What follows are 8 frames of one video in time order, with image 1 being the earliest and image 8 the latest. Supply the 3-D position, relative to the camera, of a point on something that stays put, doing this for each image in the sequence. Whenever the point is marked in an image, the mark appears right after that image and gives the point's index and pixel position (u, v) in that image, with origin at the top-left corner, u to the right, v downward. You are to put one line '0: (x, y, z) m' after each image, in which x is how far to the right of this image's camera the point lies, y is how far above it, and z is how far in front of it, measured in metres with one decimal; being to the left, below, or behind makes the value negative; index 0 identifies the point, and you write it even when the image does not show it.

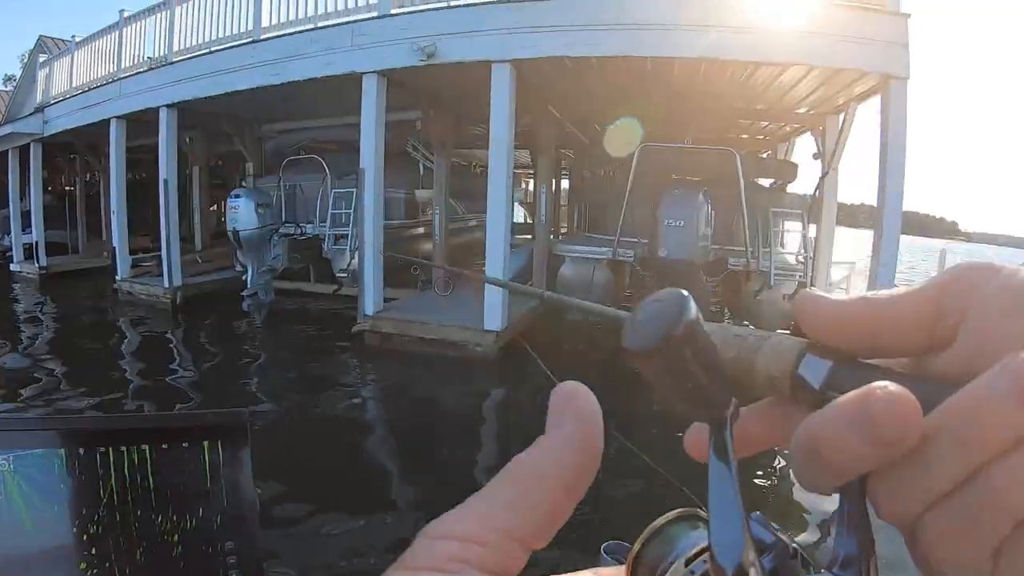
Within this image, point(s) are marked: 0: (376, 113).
0: (-1.3, +1.6, +6.0) m
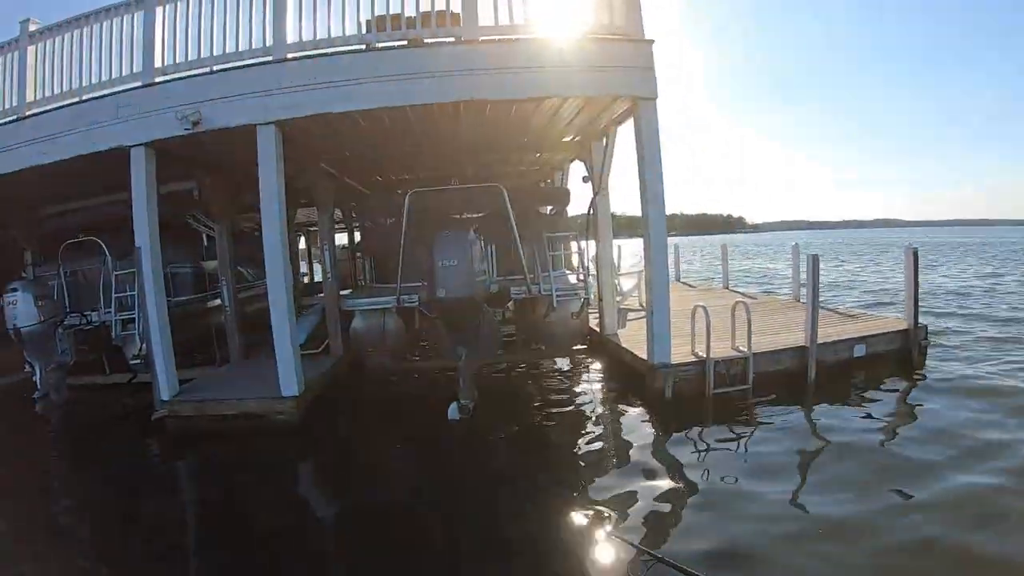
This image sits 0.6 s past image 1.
0: (-3.6, +0.9, +6.0) m
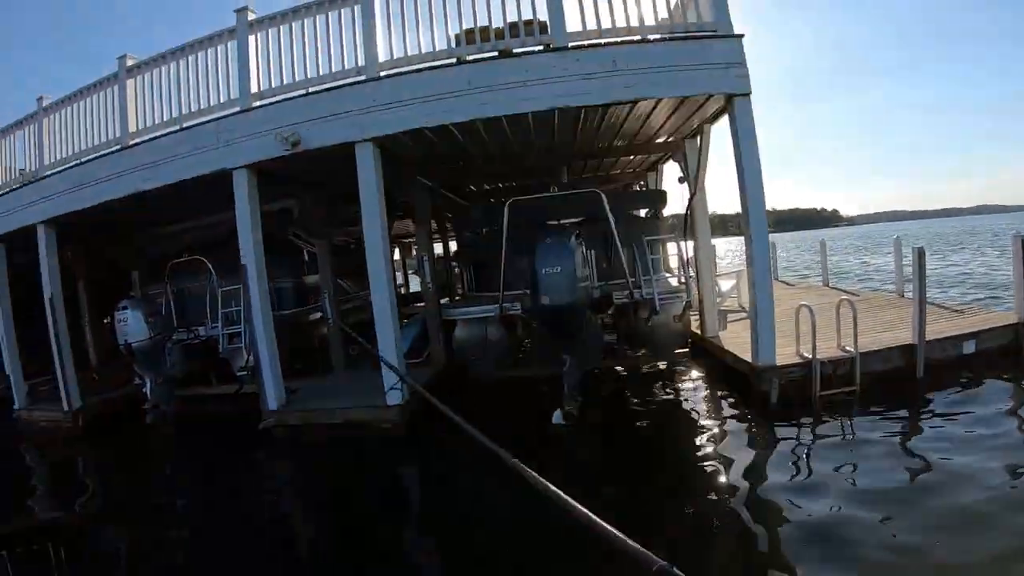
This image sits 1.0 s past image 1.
0: (-2.6, +0.7, +6.1) m
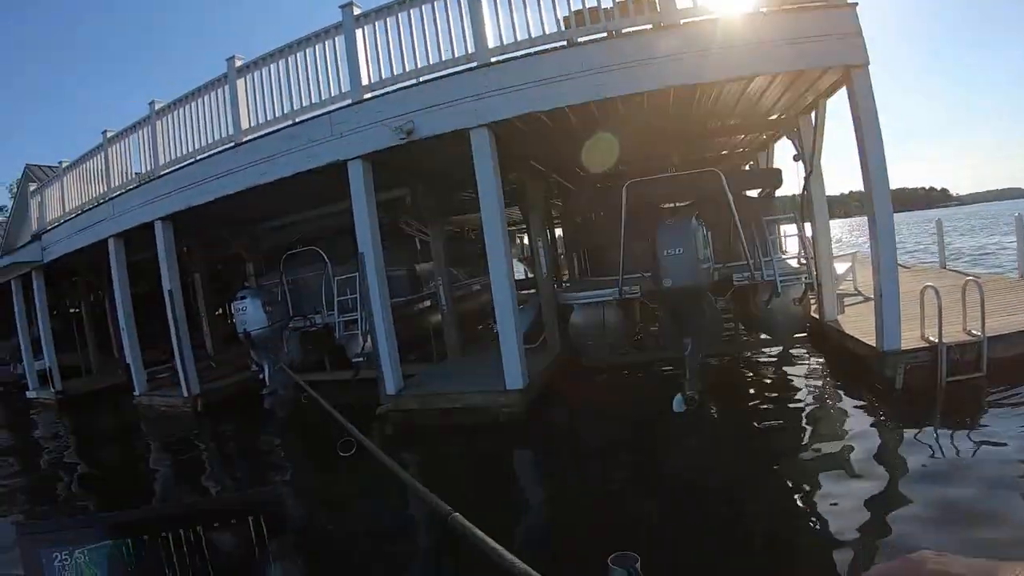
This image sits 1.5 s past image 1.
0: (-1.5, +0.8, +6.1) m
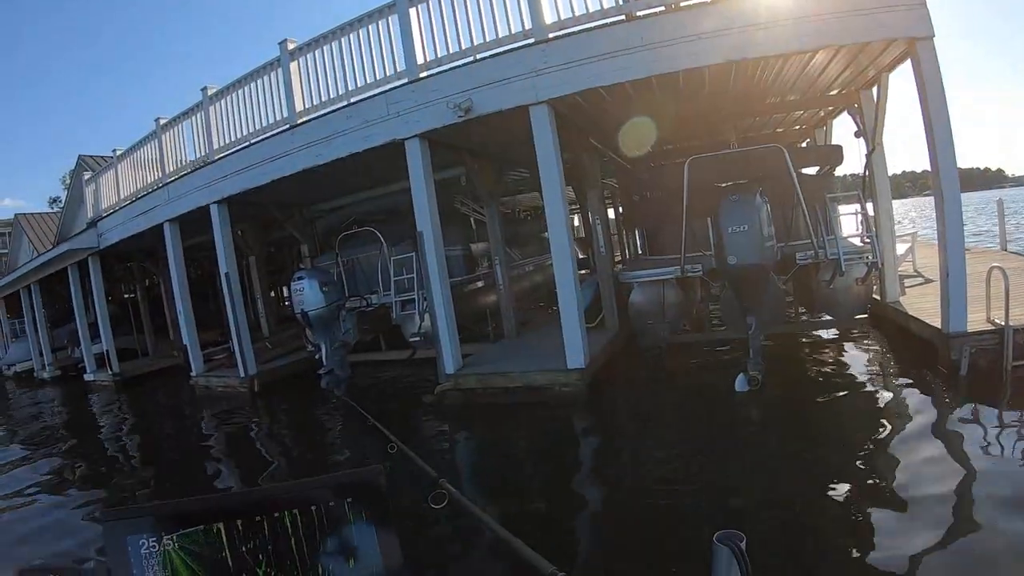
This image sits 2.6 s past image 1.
0: (-0.9, +1.0, +6.1) m
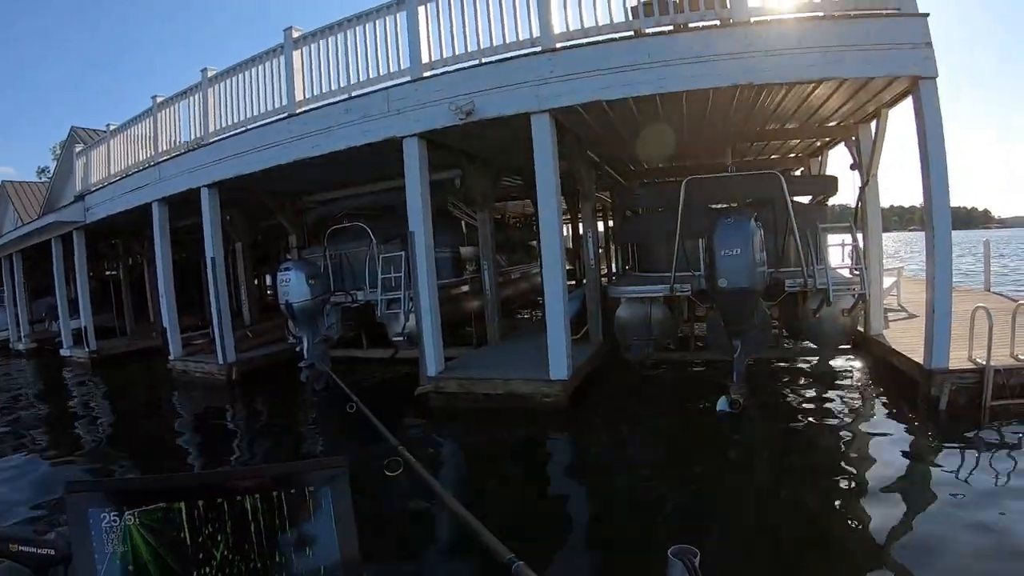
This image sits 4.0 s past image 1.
0: (-0.9, +1.0, +6.1) m
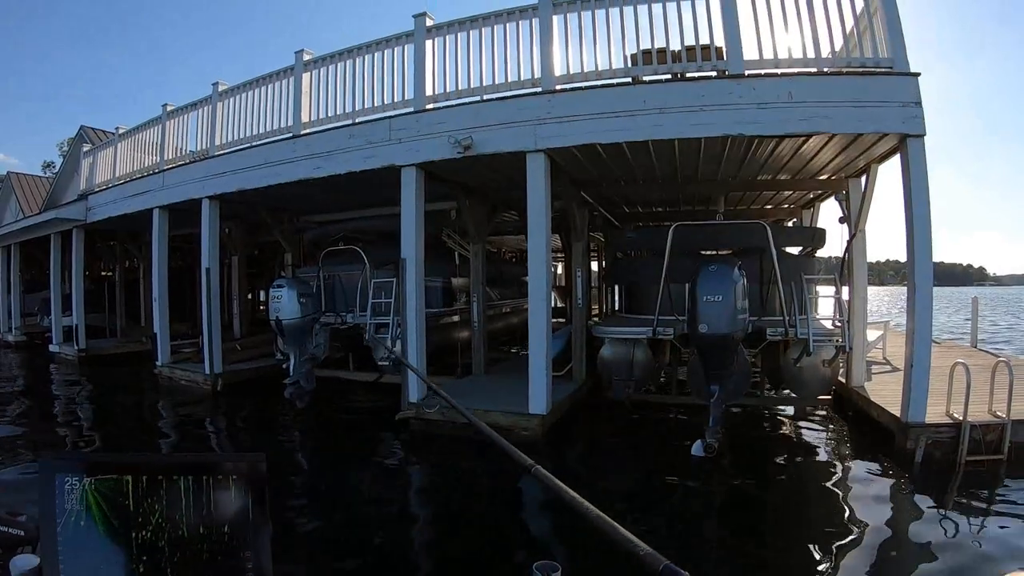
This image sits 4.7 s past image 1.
0: (-1.0, +0.8, +6.2) m
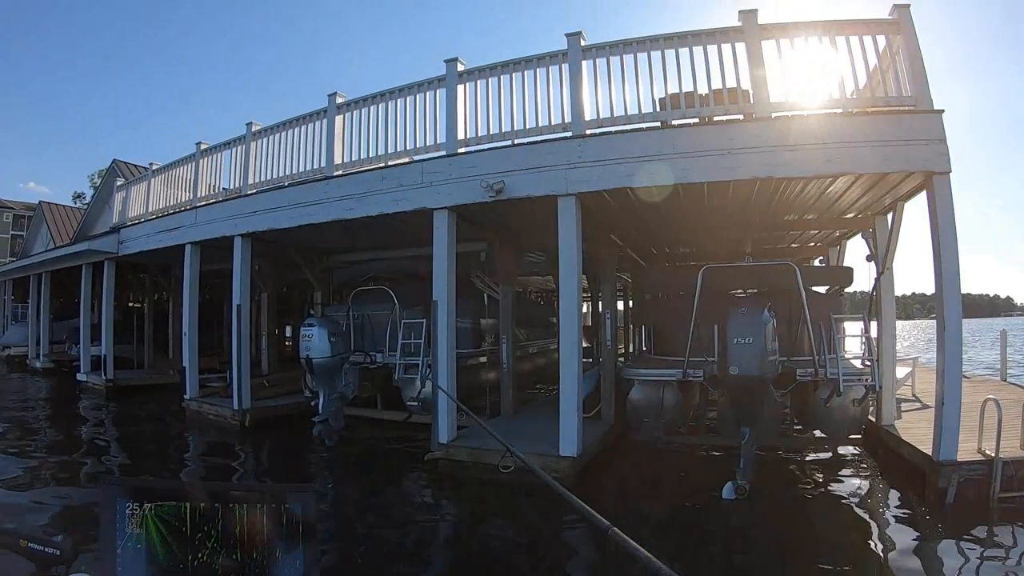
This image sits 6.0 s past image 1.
0: (-0.7, +0.3, +6.3) m
